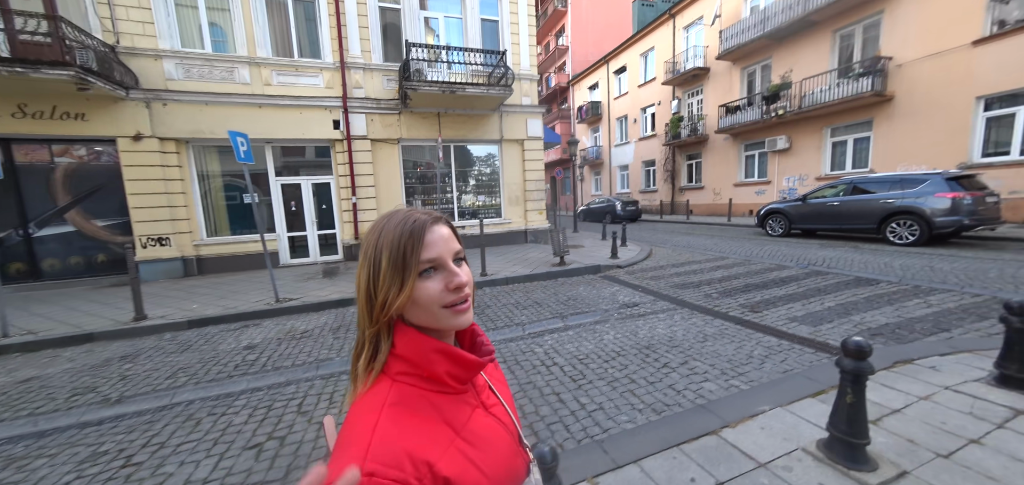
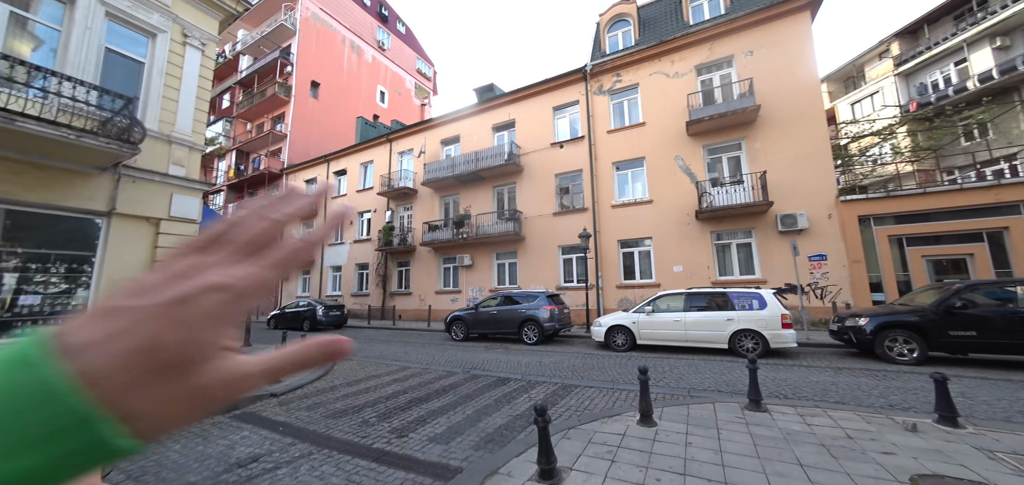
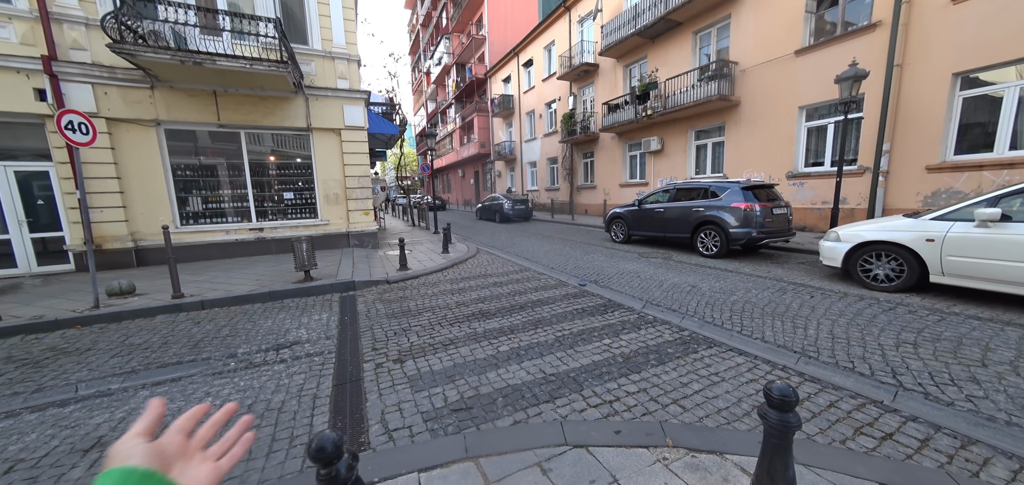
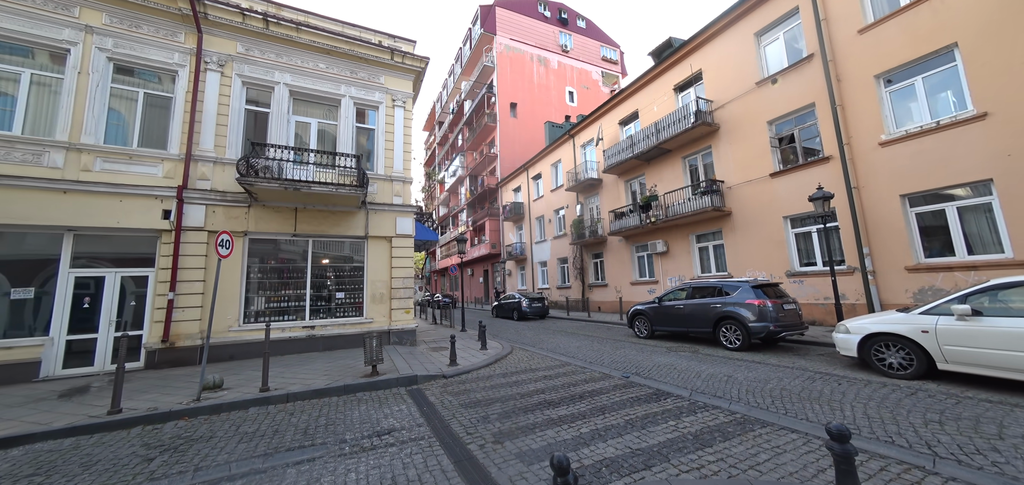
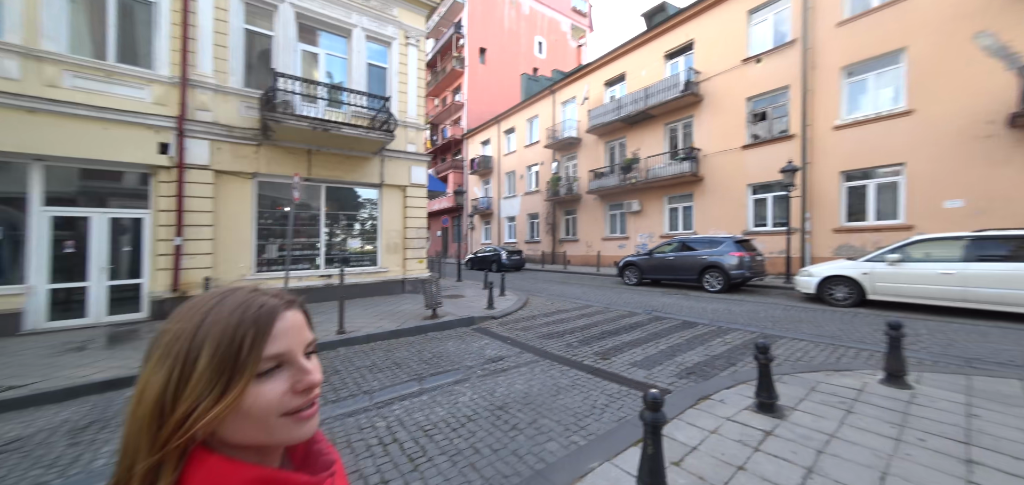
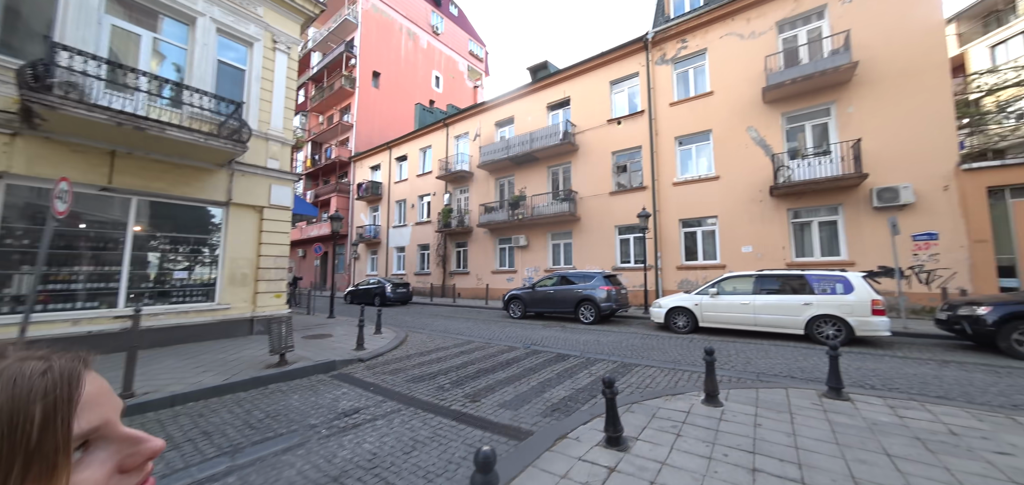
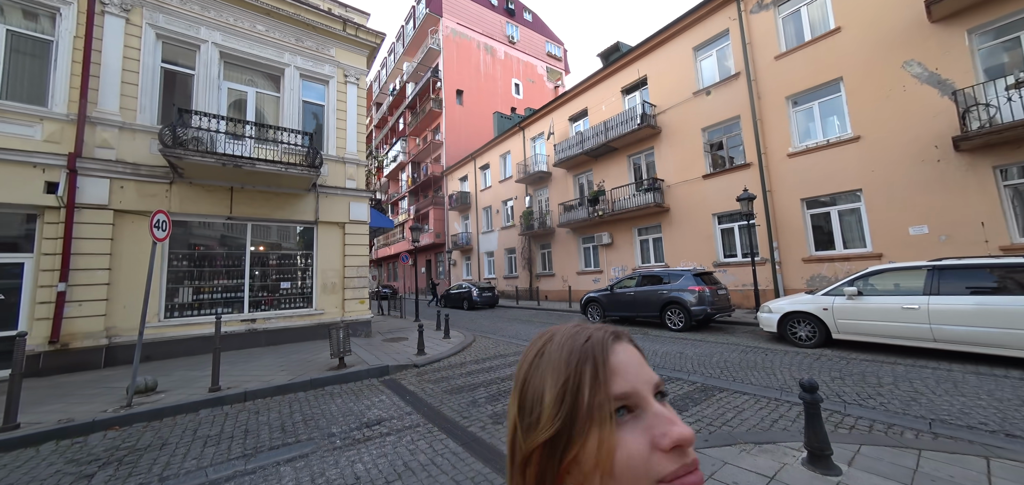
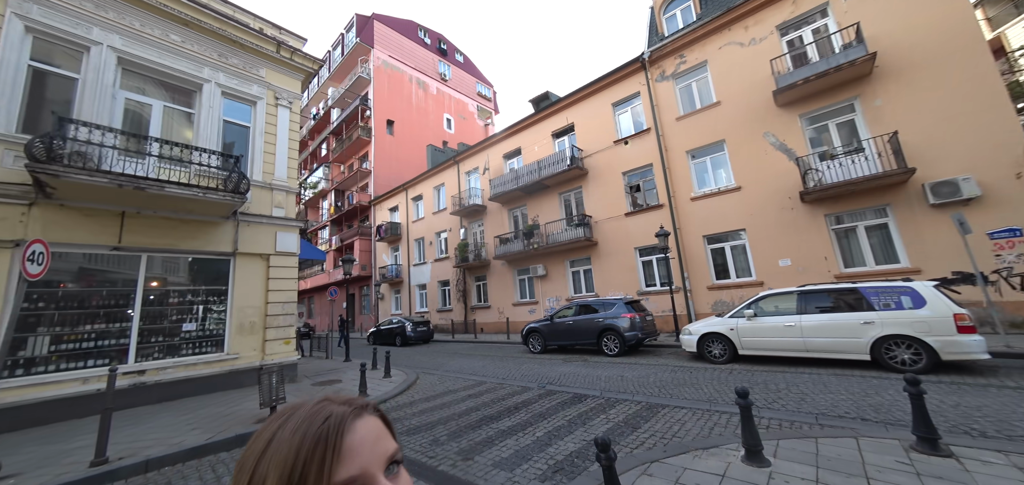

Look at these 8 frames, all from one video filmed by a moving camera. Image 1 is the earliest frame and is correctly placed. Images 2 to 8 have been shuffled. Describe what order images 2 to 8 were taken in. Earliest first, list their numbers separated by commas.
5, 6, 2, 8, 7, 4, 3
